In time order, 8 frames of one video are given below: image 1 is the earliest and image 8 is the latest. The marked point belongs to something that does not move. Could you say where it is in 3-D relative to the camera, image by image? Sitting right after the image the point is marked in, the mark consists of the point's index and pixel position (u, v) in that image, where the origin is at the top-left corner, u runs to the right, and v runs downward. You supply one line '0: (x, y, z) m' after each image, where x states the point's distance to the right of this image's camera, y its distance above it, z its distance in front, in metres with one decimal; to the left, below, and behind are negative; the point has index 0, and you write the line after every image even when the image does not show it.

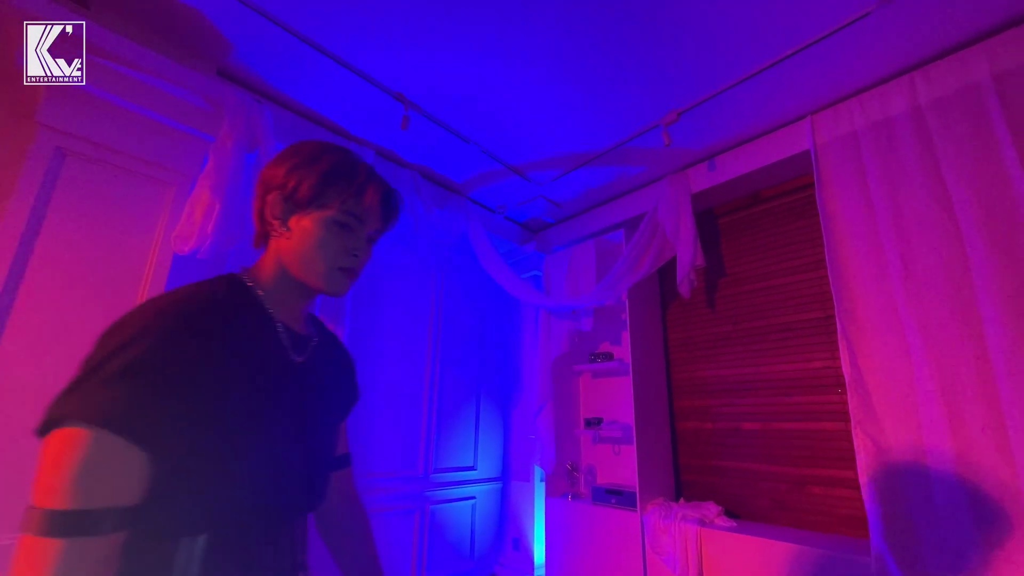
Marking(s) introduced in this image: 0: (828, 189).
0: (+1.5, +0.5, +2.1) m
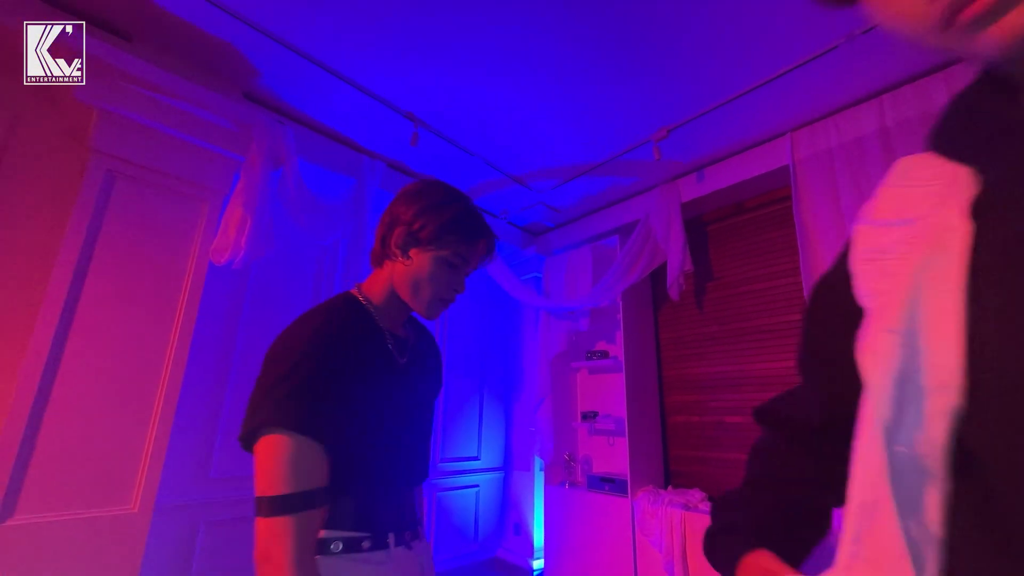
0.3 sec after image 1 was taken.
0: (+1.5, +0.4, +2.3) m
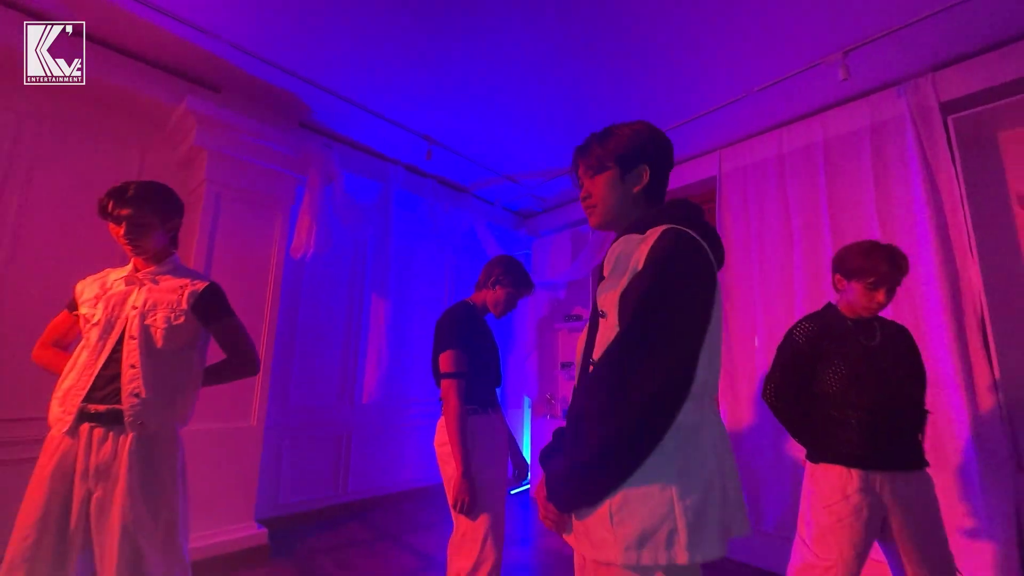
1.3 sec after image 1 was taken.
0: (+1.5, +0.6, +3.1) m
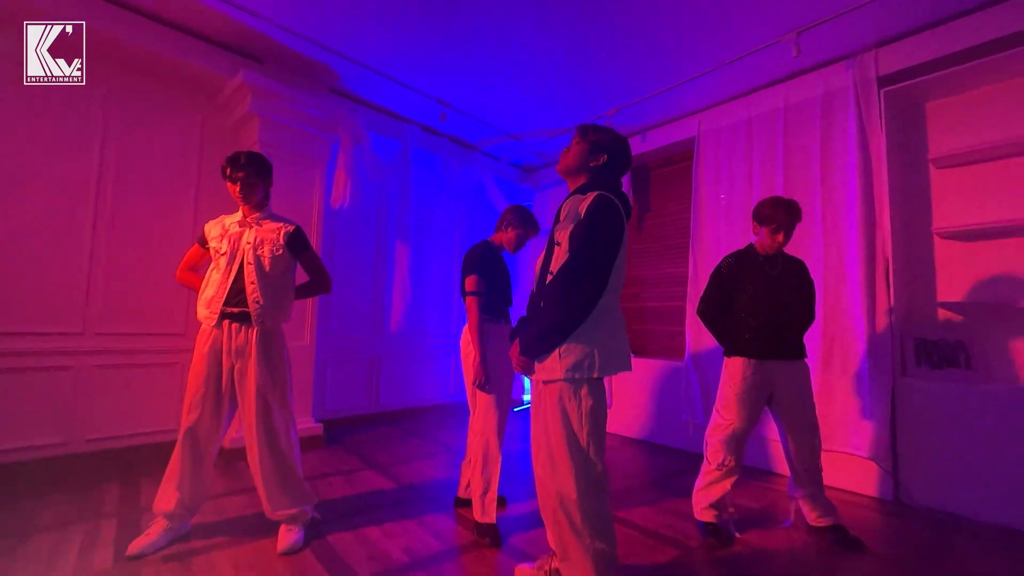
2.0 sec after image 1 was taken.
0: (+1.5, +1.0, +3.6) m
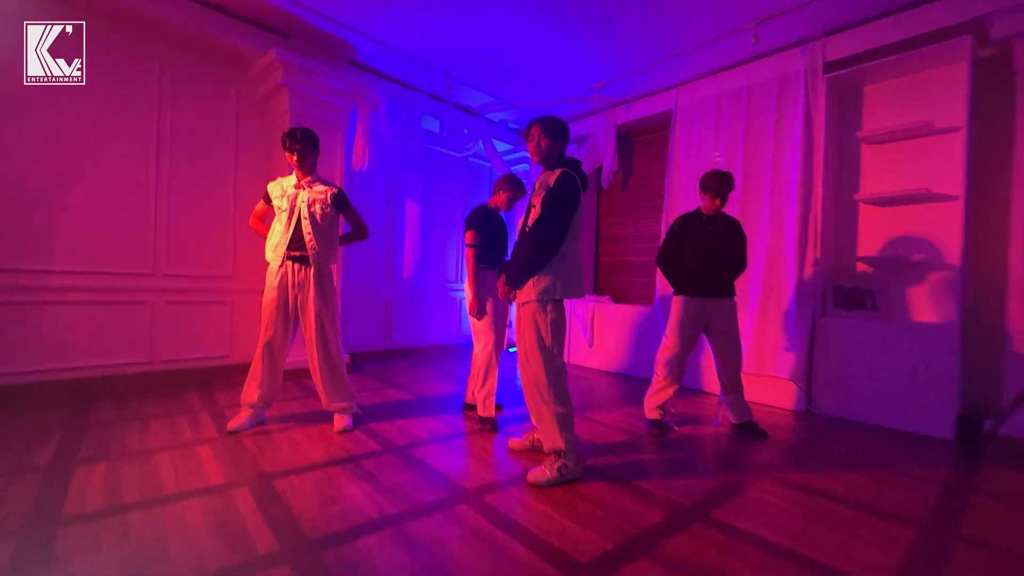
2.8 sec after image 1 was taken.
0: (+1.5, +1.4, +4.1) m
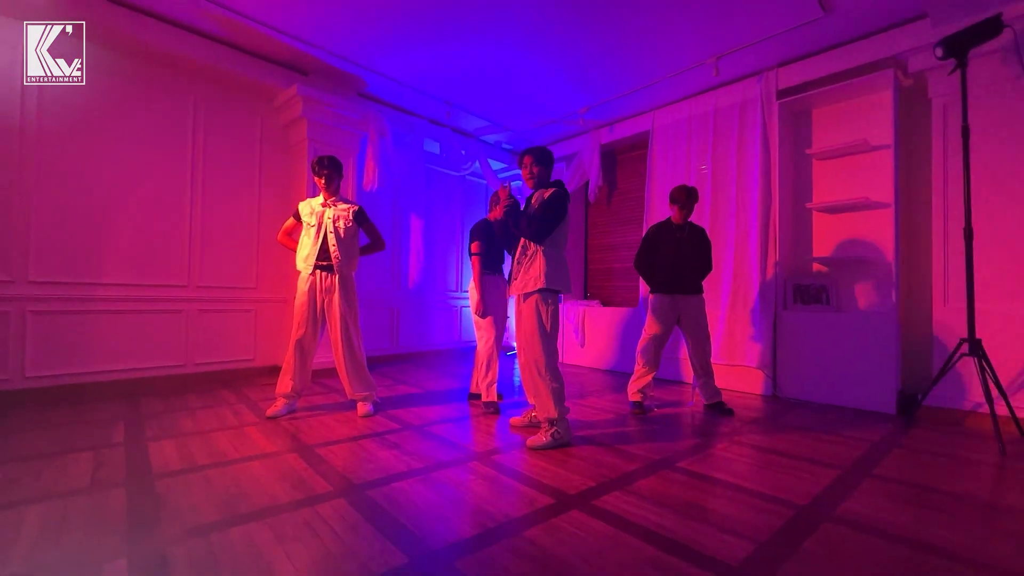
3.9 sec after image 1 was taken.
0: (+1.4, +1.4, +4.5) m
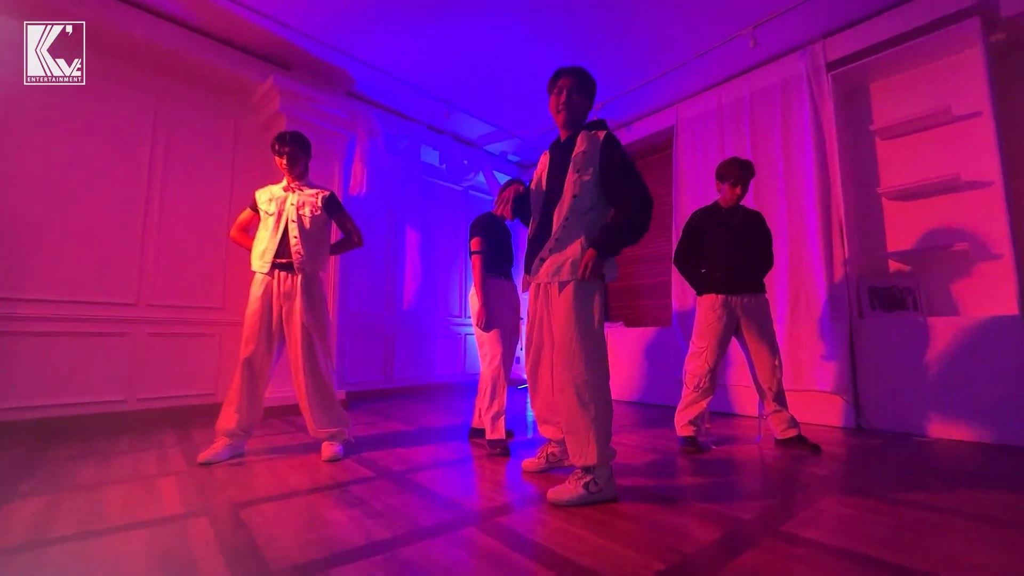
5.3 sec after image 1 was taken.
0: (+1.5, +1.2, +4.0) m
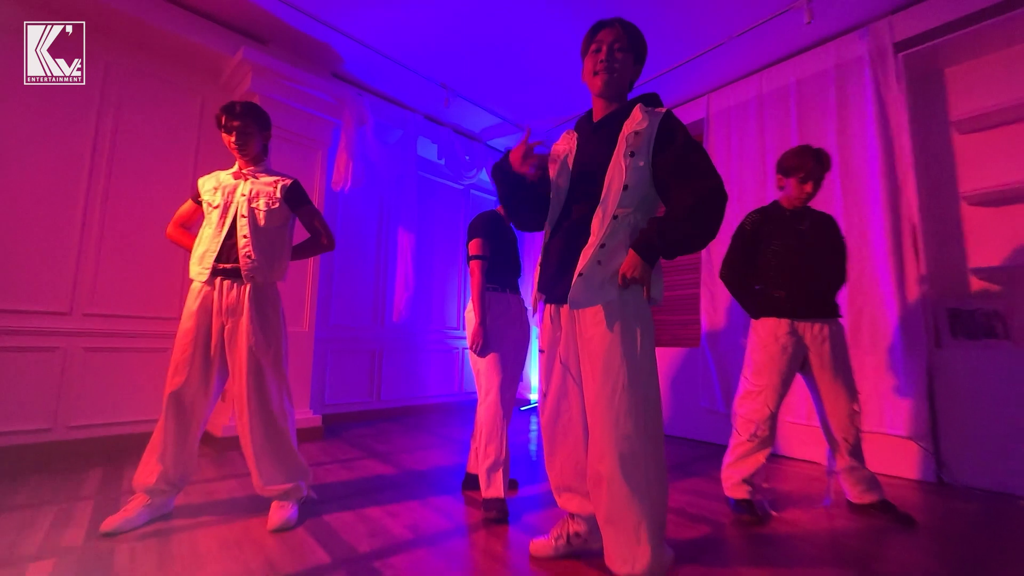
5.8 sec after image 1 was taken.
0: (+1.6, +1.1, +3.5) m
